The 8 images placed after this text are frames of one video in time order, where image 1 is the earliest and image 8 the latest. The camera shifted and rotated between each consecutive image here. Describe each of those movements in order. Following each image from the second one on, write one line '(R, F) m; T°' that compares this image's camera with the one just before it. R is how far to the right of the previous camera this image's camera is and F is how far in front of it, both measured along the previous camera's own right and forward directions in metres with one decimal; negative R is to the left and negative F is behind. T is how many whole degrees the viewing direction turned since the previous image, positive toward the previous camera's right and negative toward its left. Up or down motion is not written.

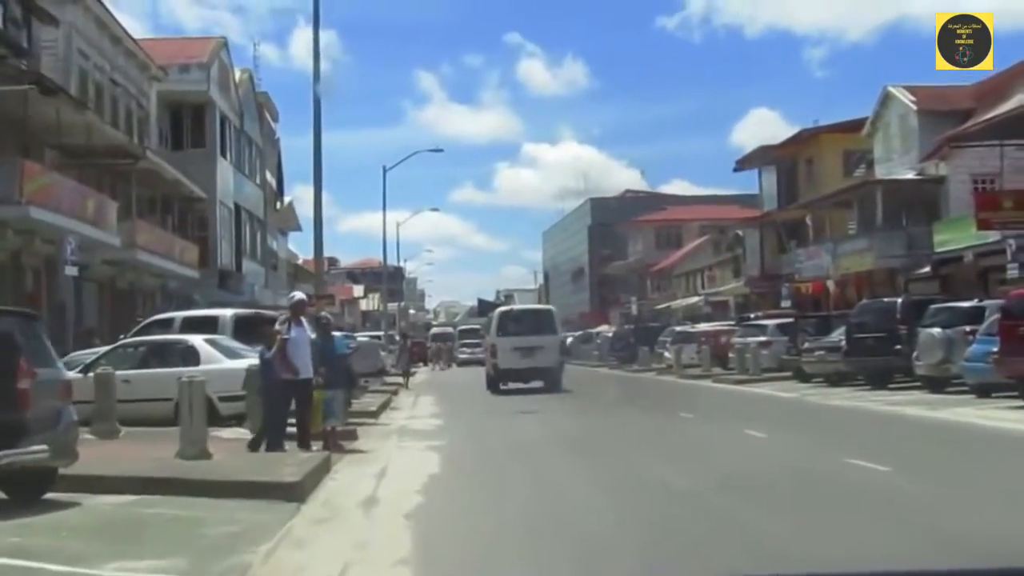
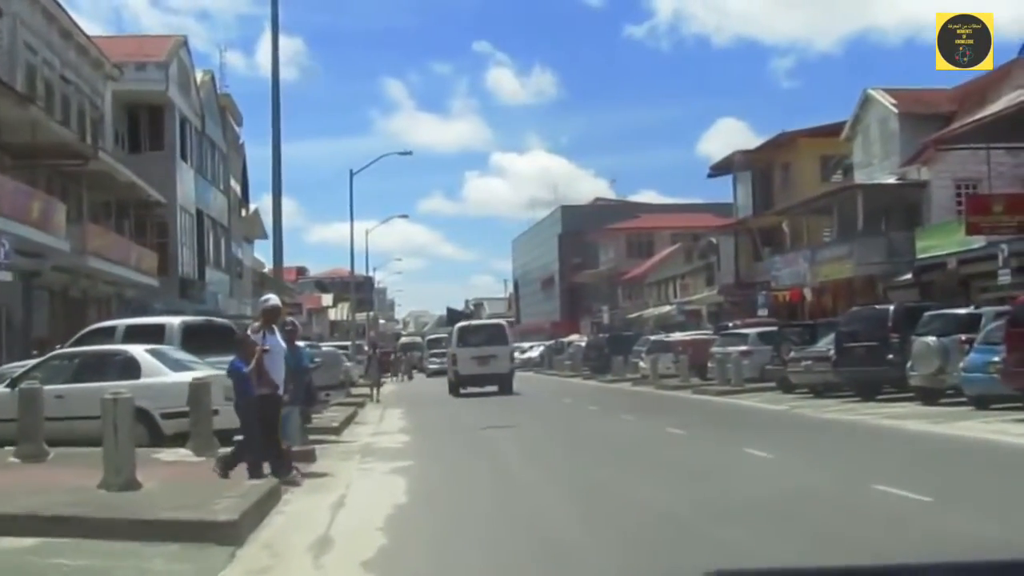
(0.0, +1.5) m; +1°
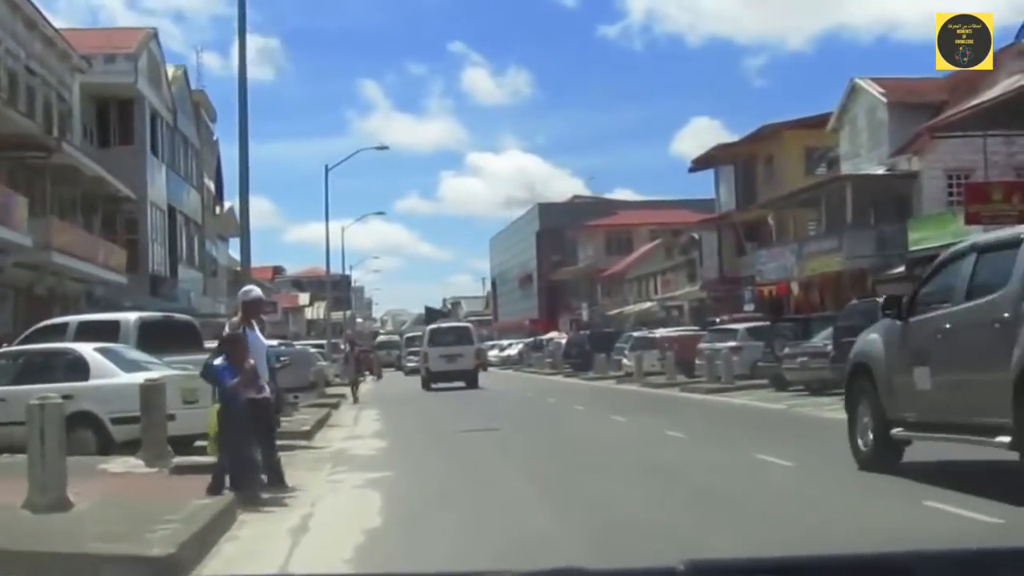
(-0.1, +1.2) m; +1°
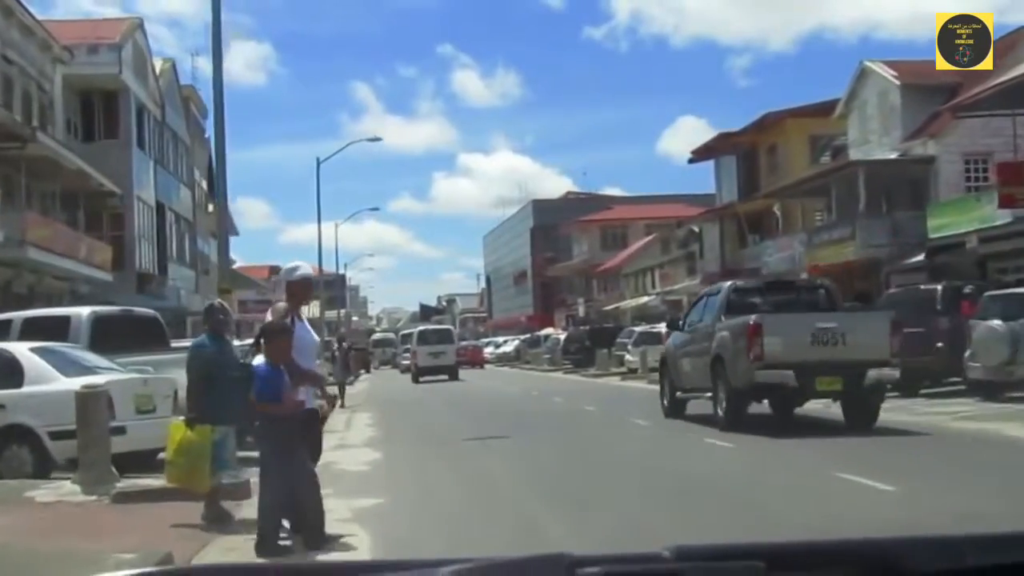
(-0.2, +1.7) m; 0°
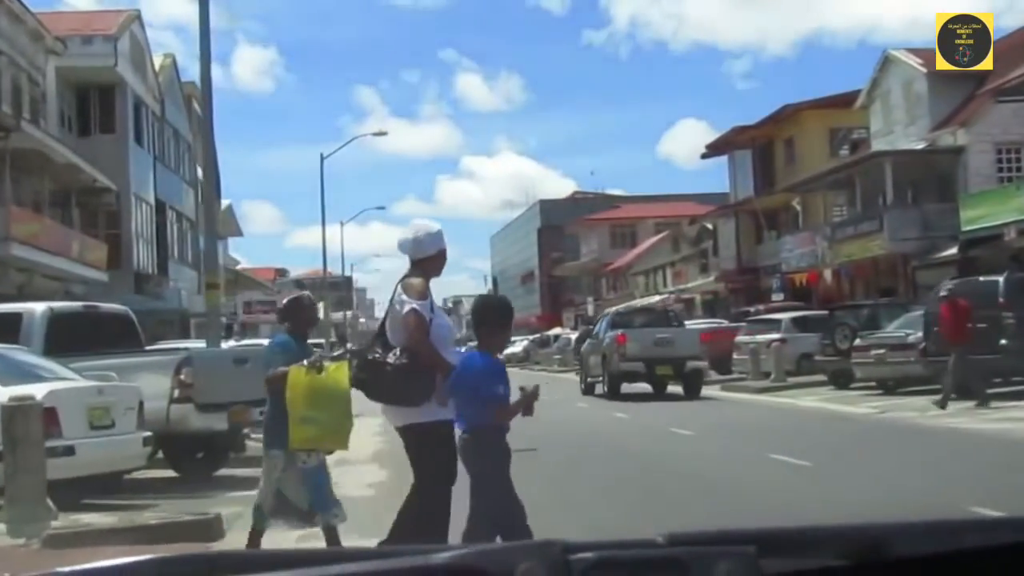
(-0.2, +1.7) m; 0°
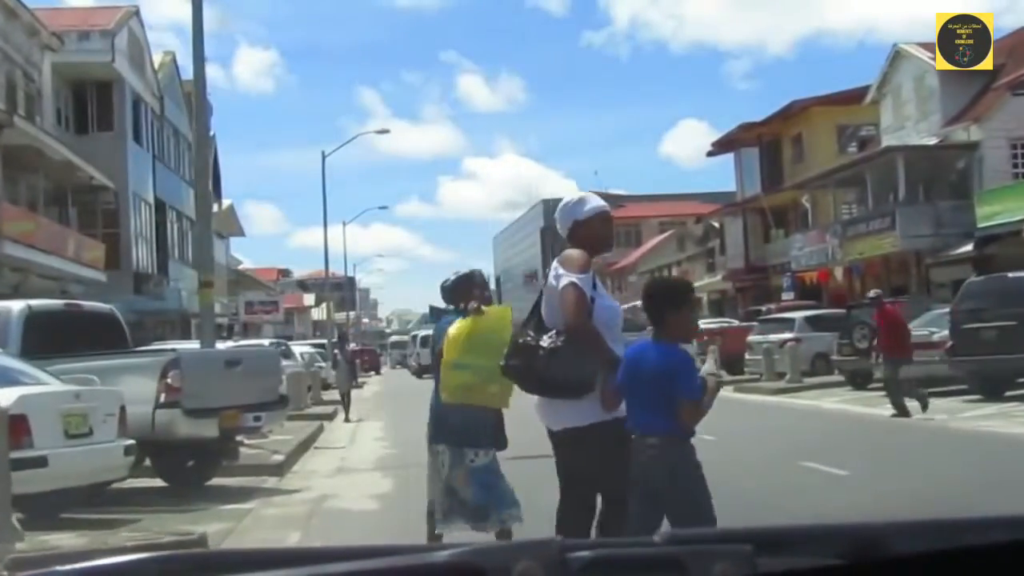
(-0.1, +0.8) m; 0°
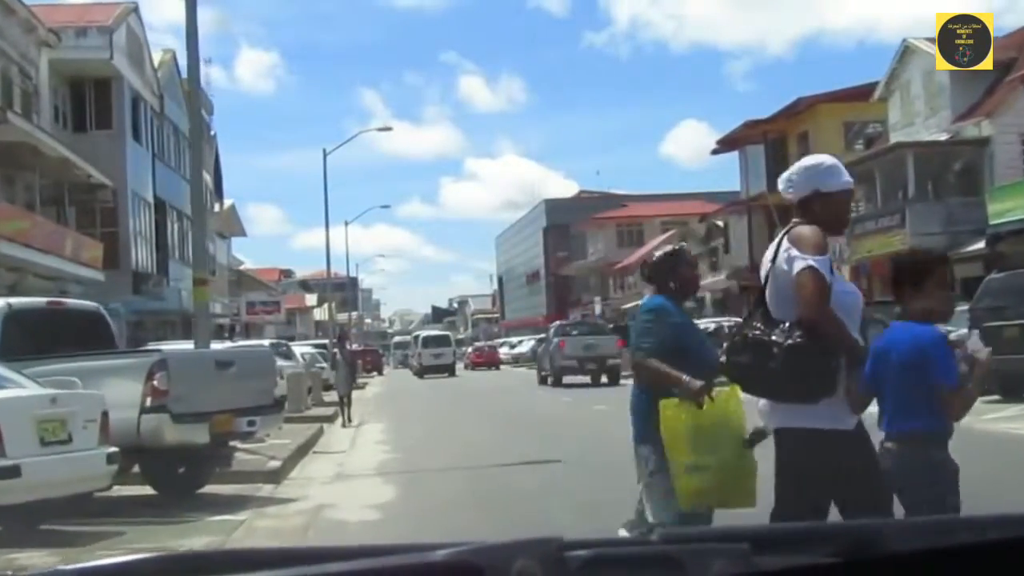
(0.0, +0.6) m; 0°
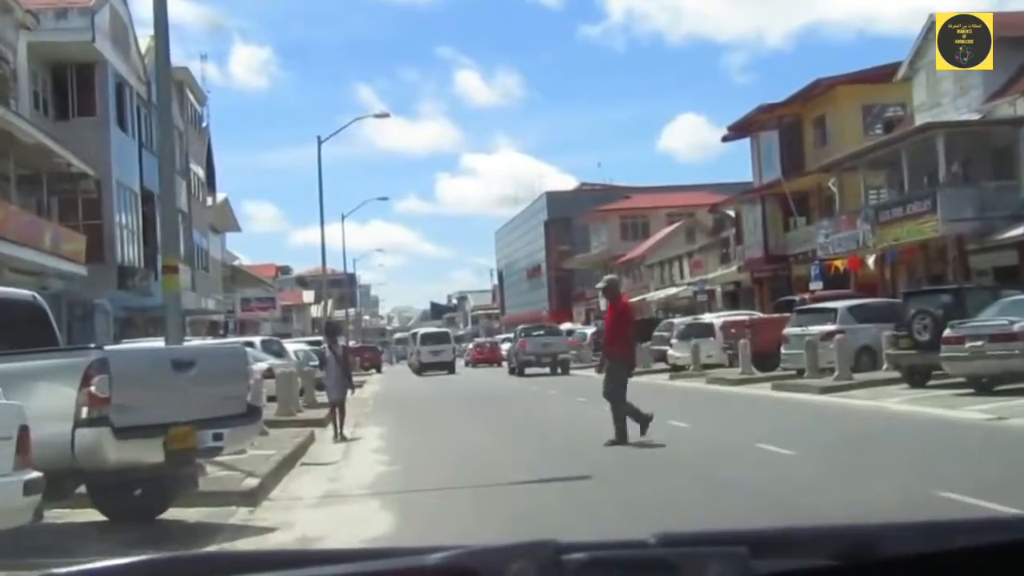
(-0.2, +2.2) m; 0°
